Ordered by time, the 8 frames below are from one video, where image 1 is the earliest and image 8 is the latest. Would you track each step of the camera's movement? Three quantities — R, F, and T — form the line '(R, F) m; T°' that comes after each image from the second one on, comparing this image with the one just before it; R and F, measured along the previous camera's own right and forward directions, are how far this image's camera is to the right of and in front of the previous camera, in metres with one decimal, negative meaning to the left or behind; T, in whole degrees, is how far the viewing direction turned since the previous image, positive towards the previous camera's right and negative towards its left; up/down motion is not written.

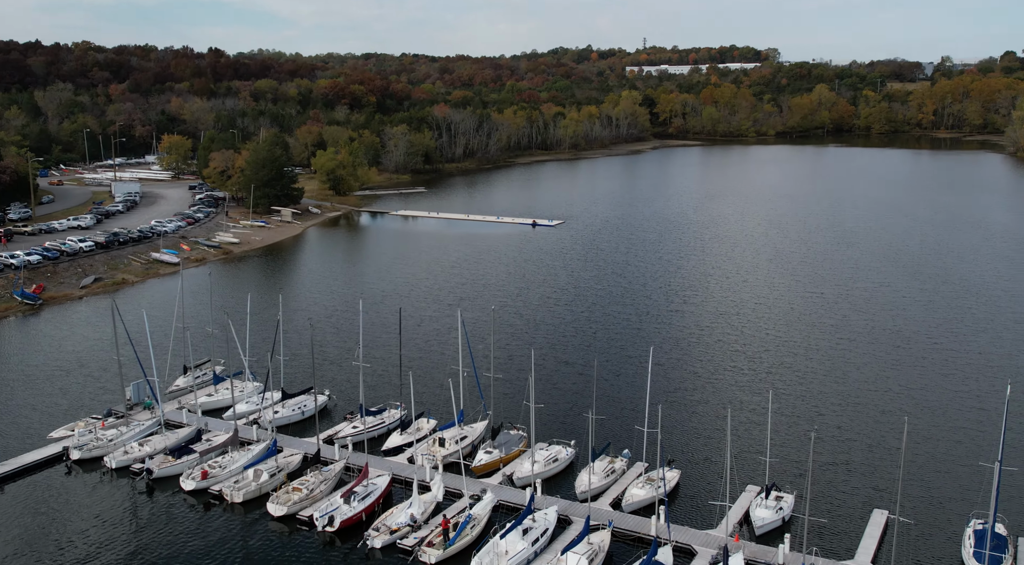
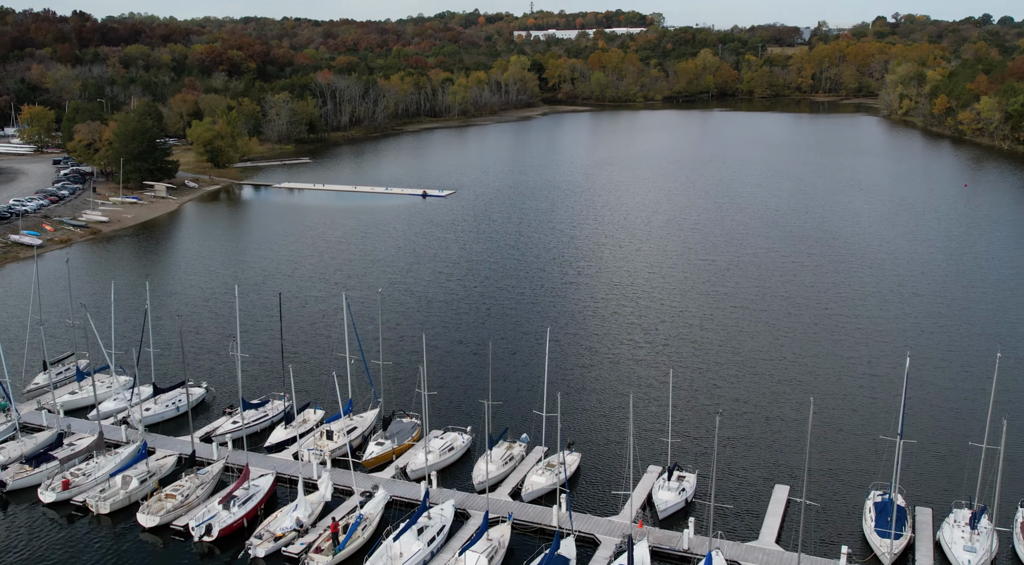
(+0.1, +1.3) m; +6°
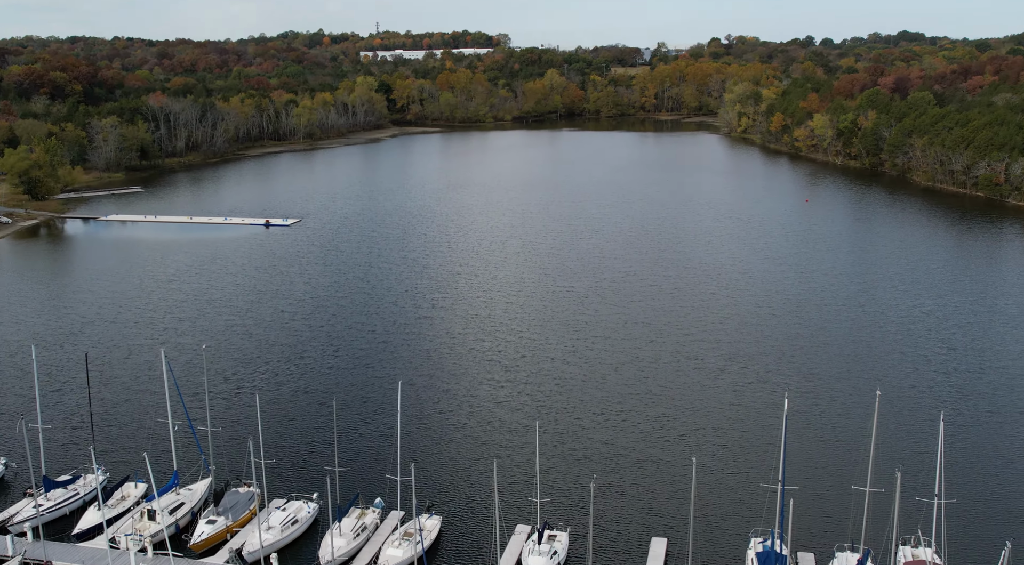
(+0.2, +2.1) m; +8°
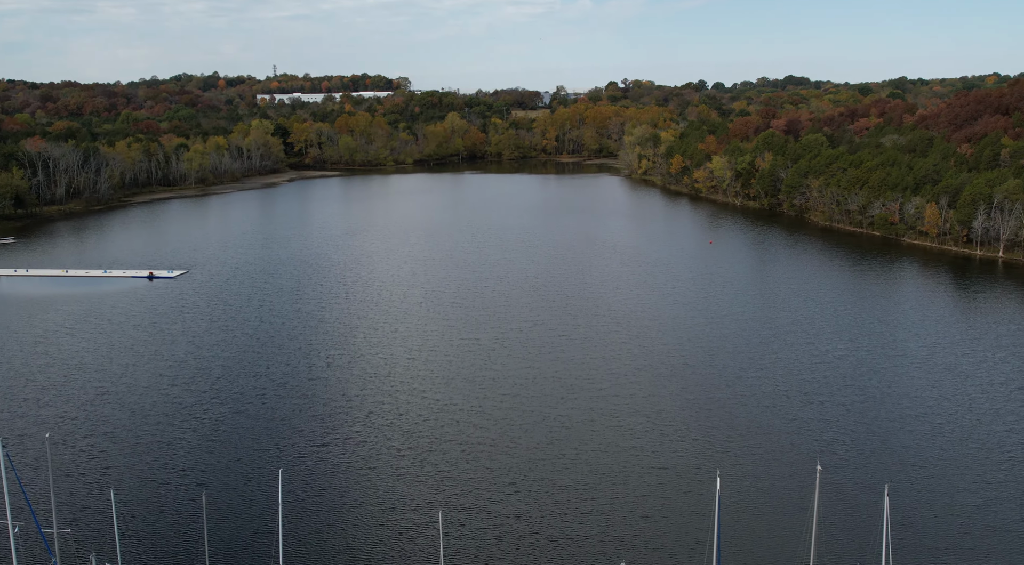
(+0.1, +2.2) m; +6°
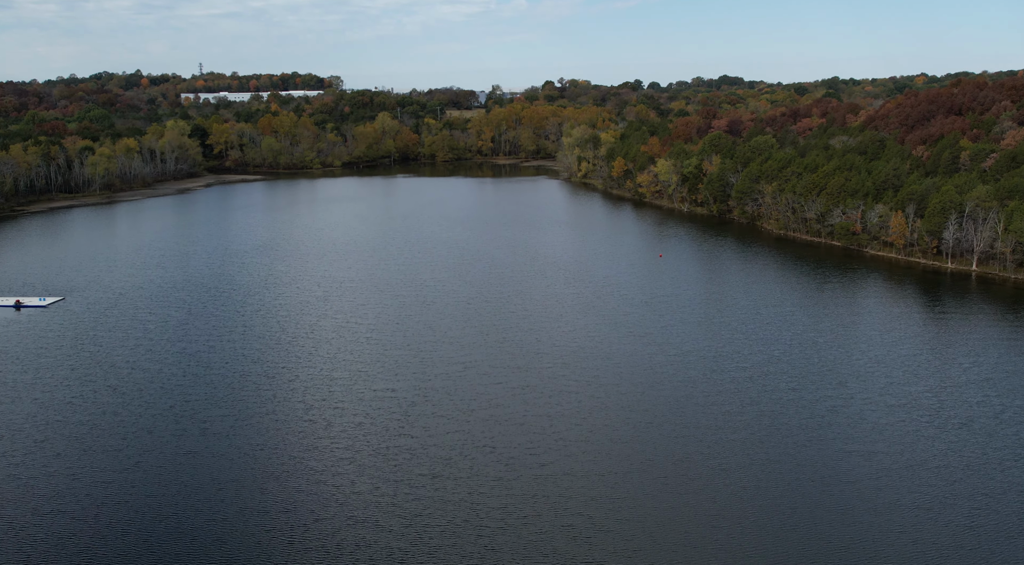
(+0.5, +7.1) m; +4°
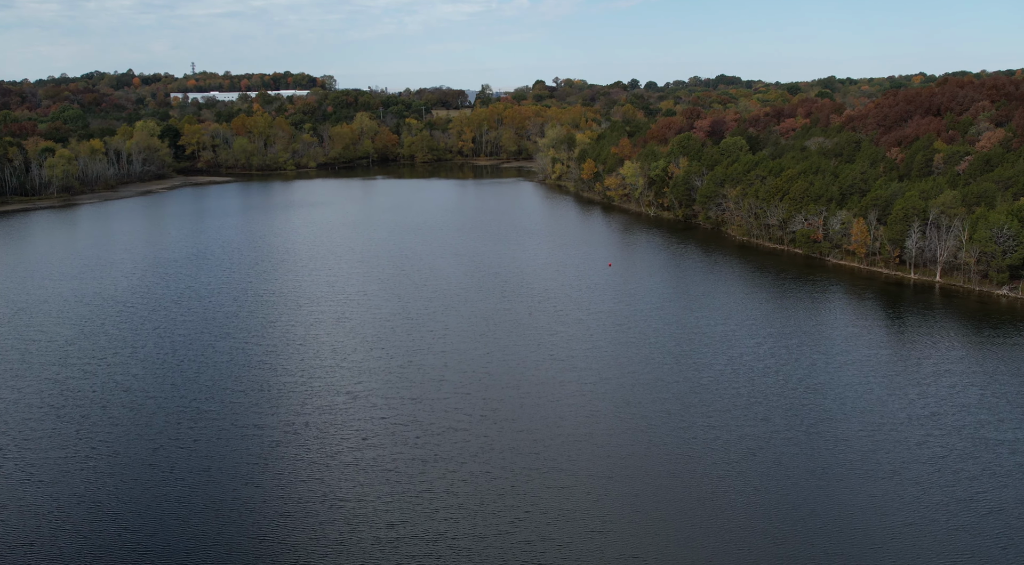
(+3.7, +3.4) m; 0°
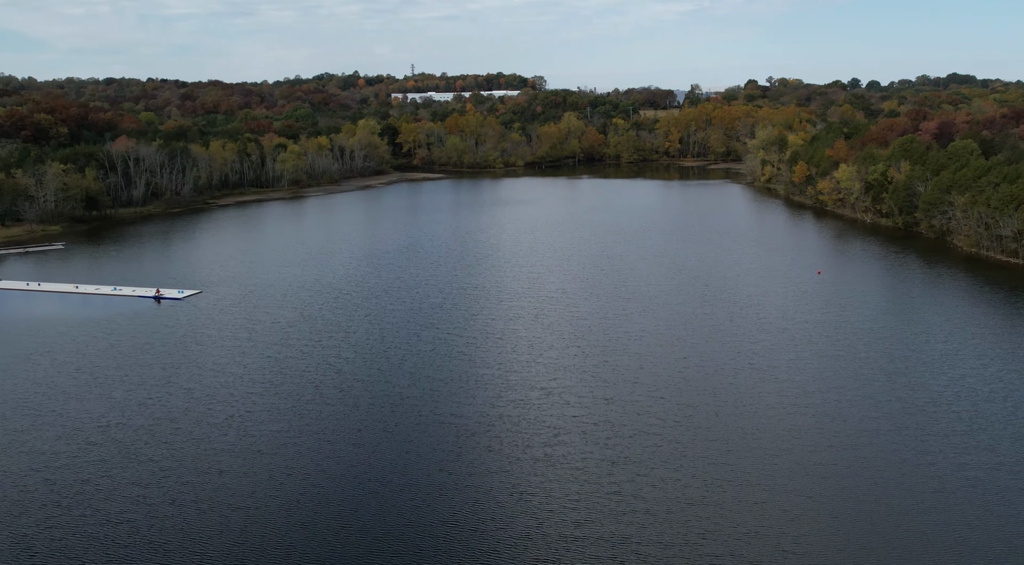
(+0.1, +0.1) m; -12°
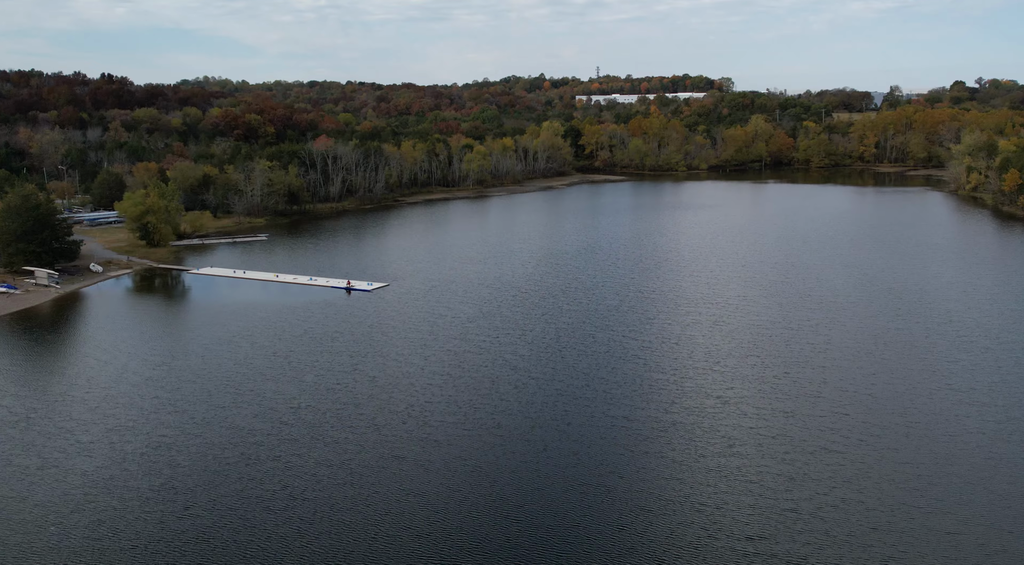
(0.0, -0.1) m; -10°
